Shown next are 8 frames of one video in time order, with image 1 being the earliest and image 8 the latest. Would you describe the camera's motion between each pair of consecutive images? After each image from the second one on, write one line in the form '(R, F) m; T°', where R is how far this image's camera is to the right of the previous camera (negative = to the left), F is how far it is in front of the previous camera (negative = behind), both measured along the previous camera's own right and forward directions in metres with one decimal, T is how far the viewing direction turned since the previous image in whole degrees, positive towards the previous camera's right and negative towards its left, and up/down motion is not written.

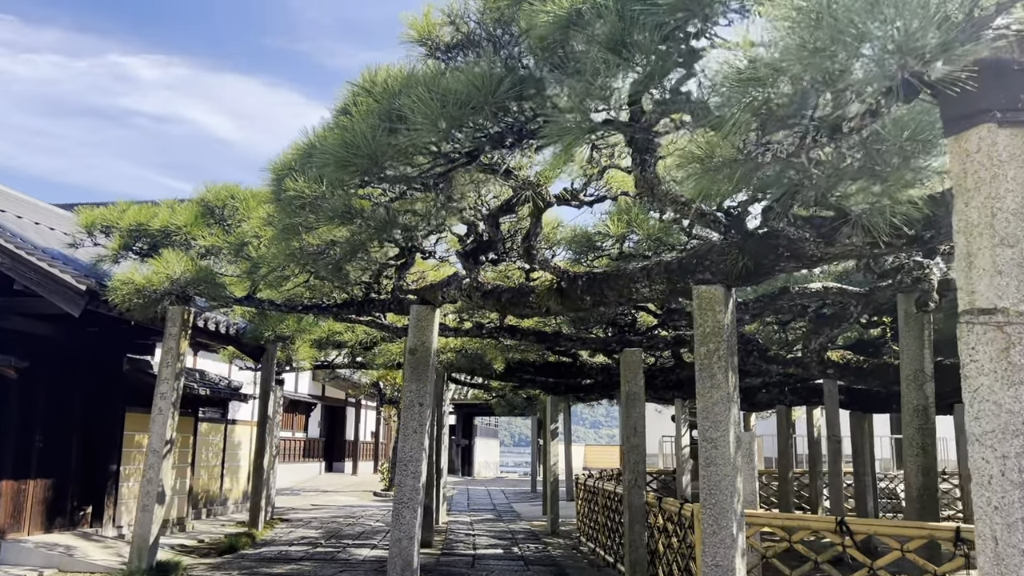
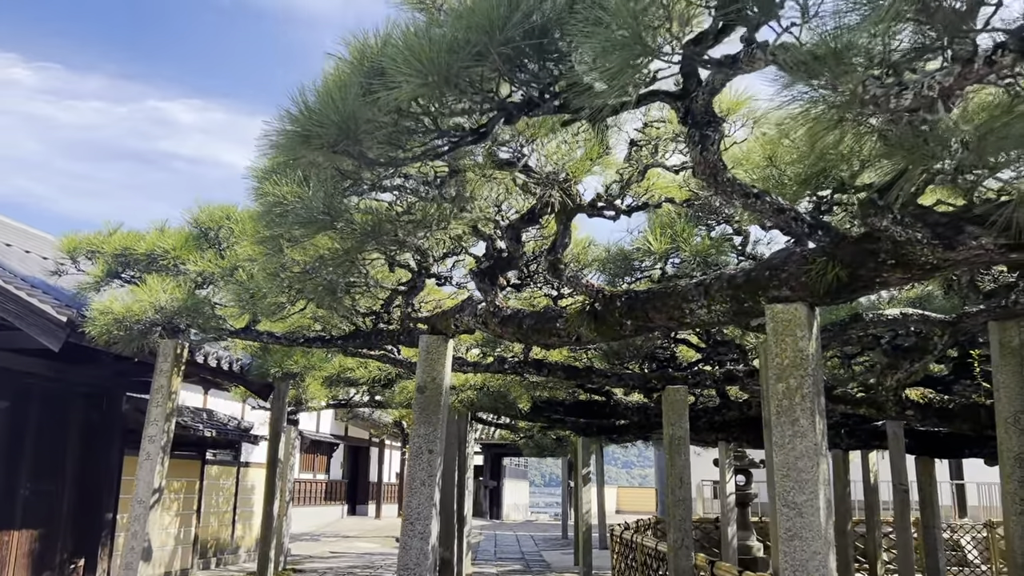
(0.0, +0.8) m; -2°
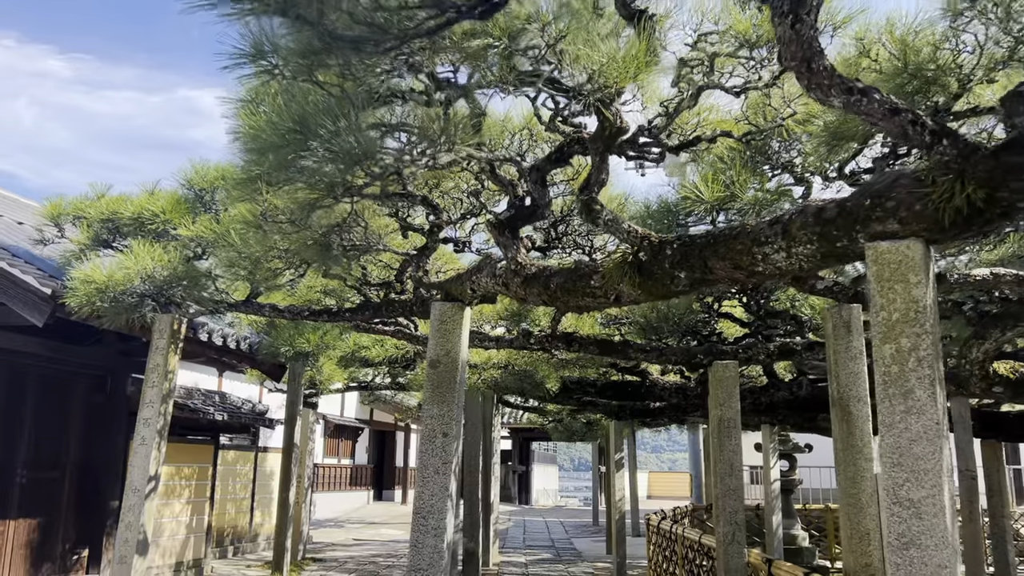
(0.0, +0.7) m; -2°
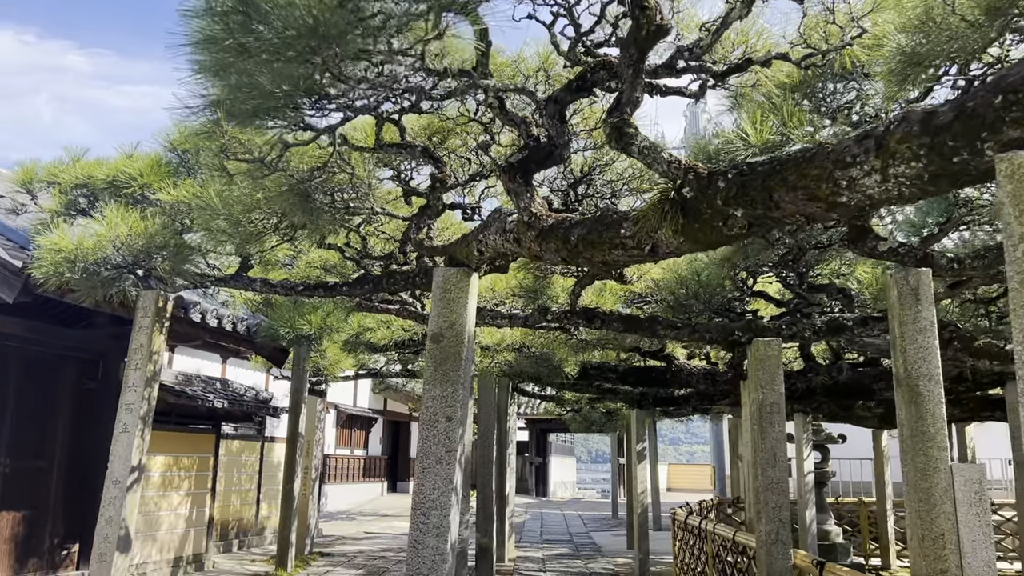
(0.0, +0.6) m; -1°
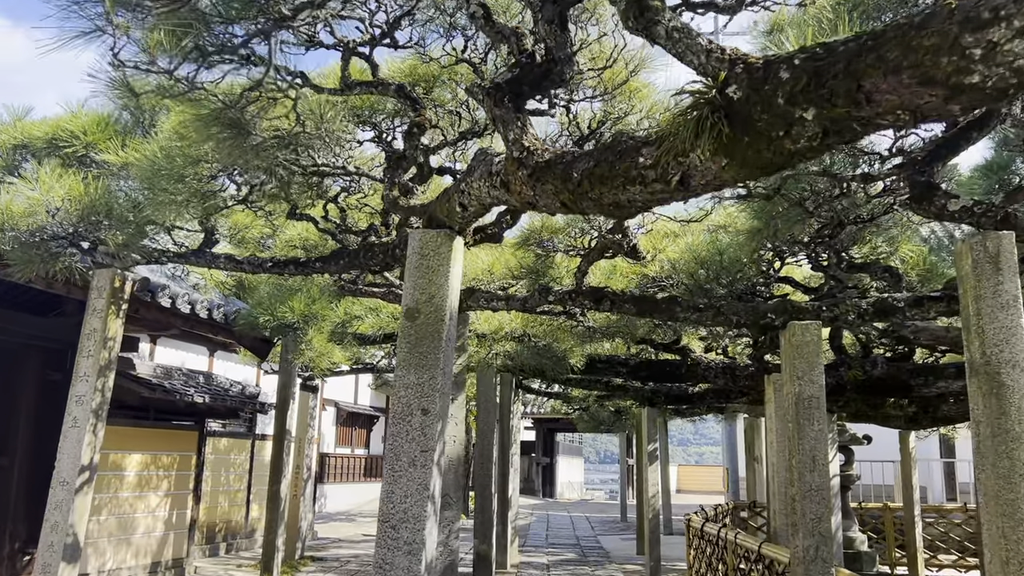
(+0.1, +0.7) m; -1°
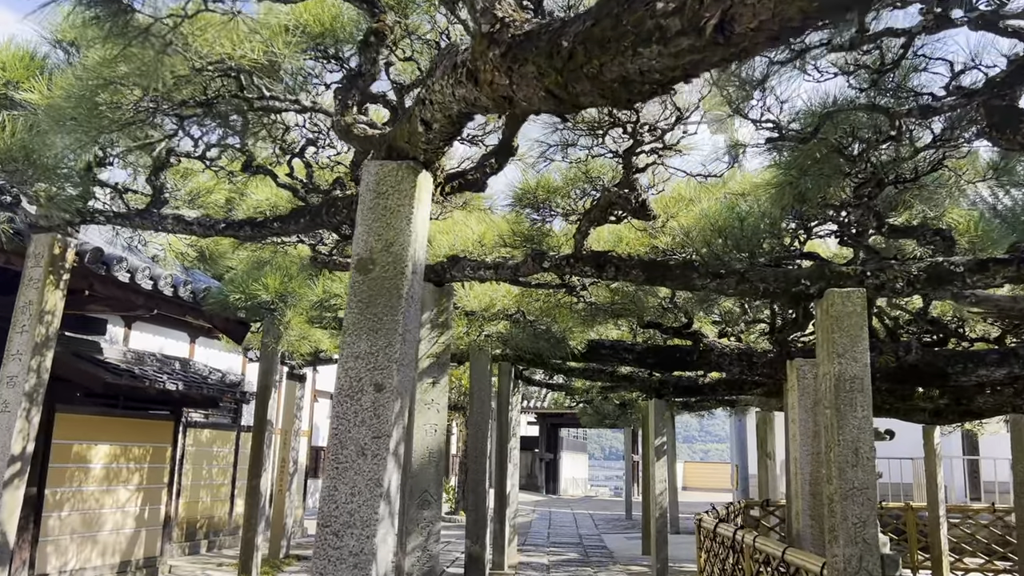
(+0.1, +0.6) m; 0°
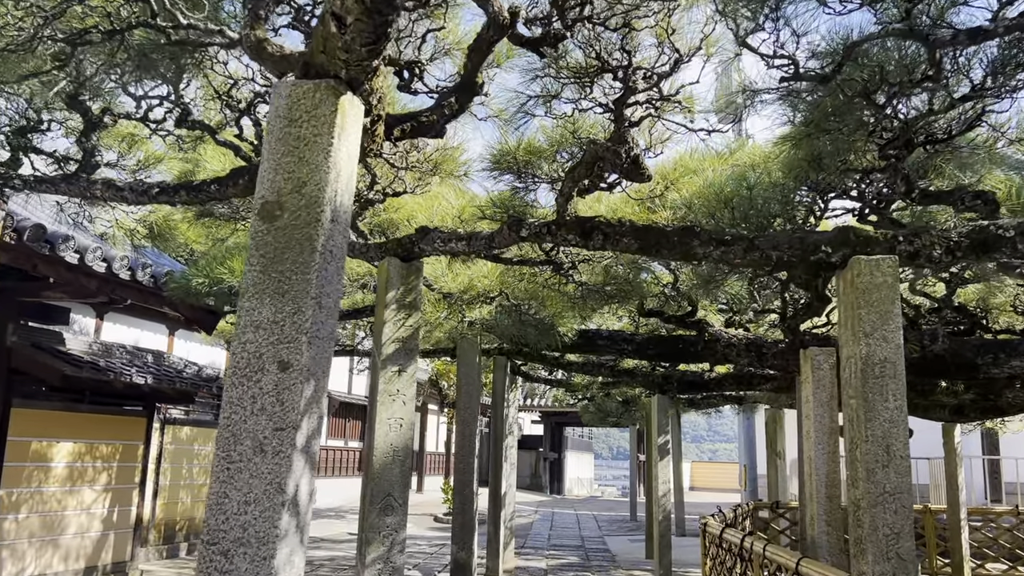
(+0.1, +0.5) m; -1°
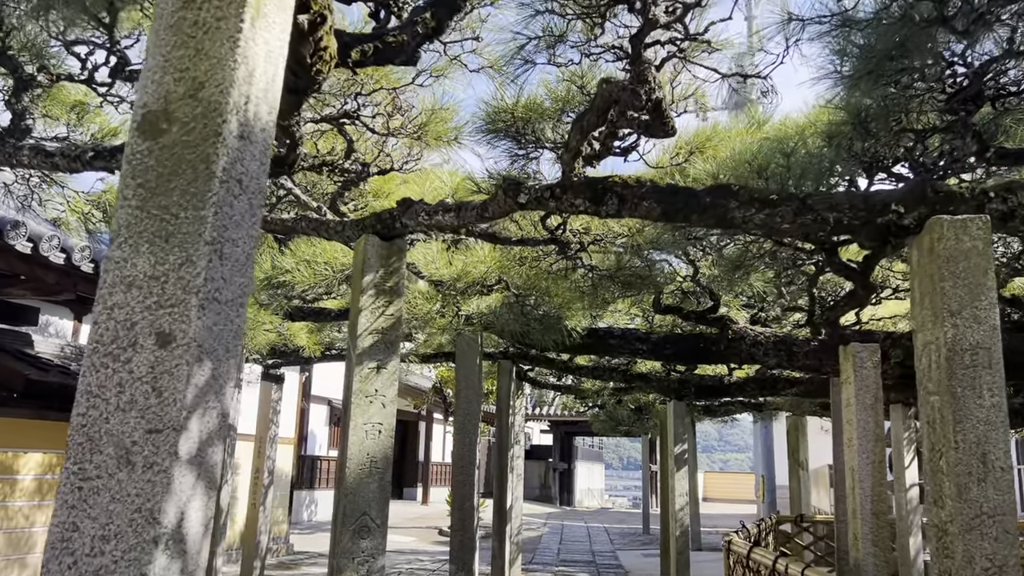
(0.0, +0.6) m; -1°
